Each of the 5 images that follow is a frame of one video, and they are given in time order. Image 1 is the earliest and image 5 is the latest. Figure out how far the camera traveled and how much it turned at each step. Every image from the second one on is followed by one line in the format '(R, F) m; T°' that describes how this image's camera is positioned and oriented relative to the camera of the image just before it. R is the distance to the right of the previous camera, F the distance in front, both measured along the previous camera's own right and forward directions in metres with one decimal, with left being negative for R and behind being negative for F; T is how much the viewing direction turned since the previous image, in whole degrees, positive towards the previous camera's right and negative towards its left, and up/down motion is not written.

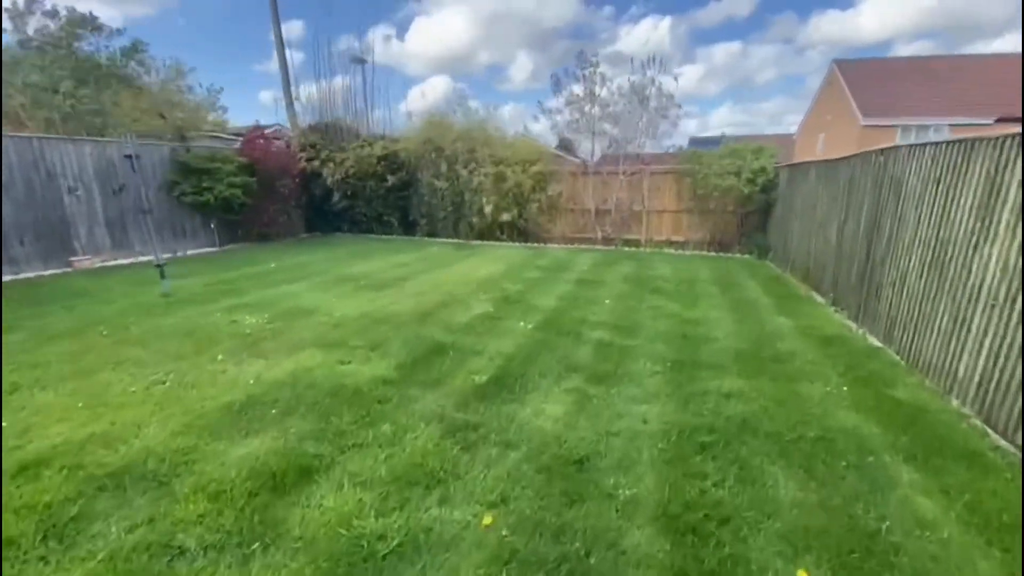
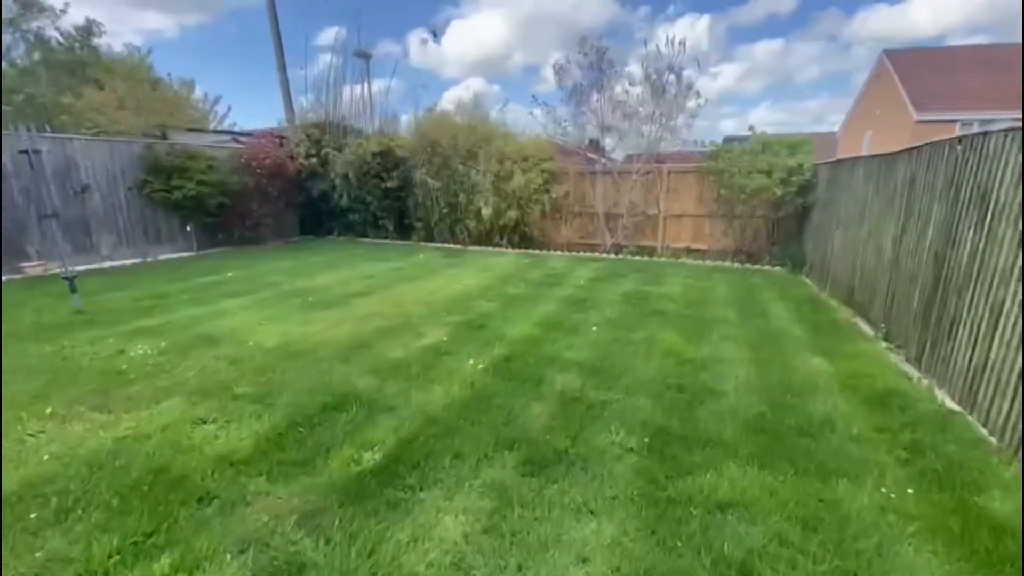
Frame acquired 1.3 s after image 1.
(+0.6, +0.9) m; -4°
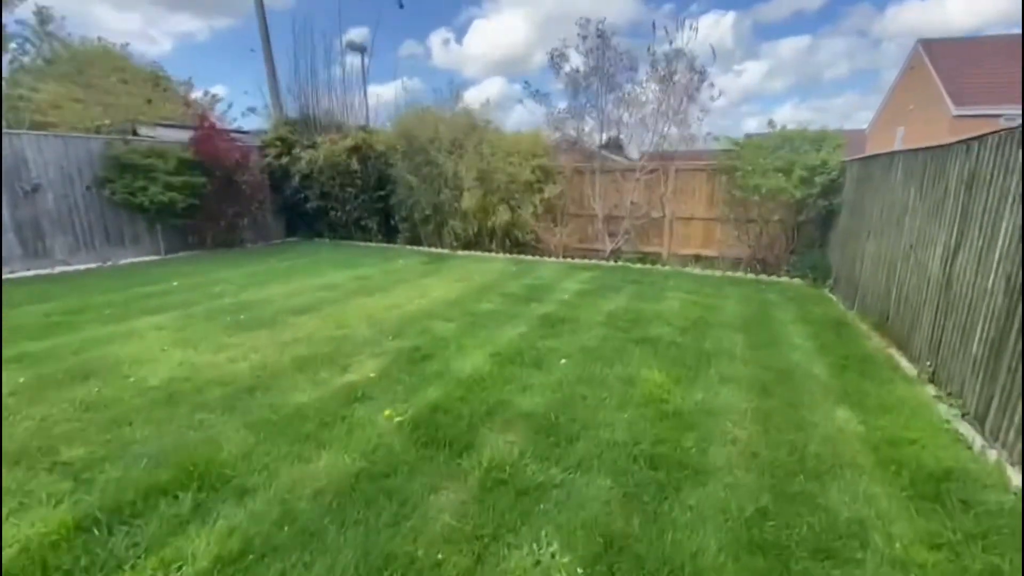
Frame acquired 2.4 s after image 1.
(+0.5, +0.8) m; -2°
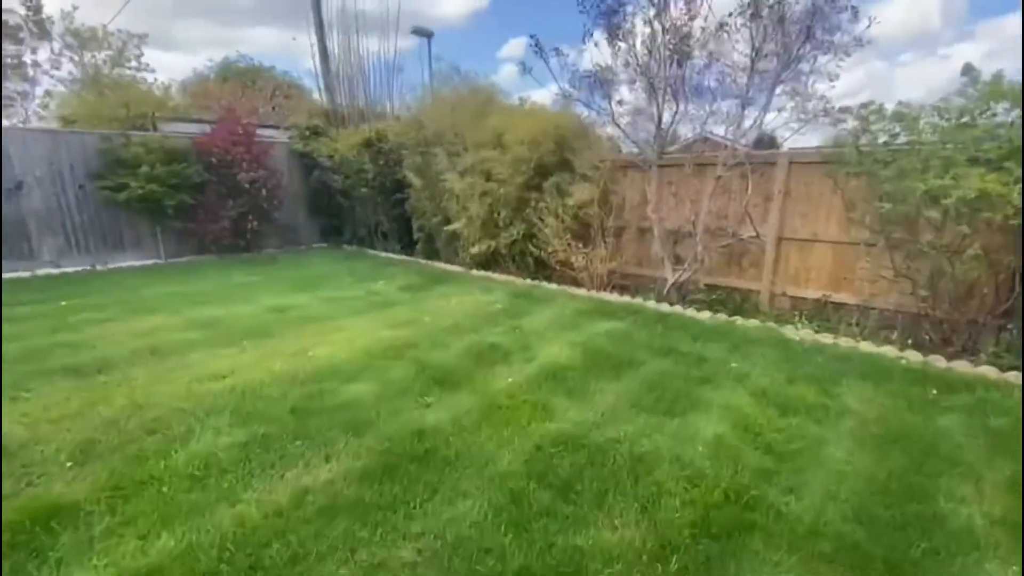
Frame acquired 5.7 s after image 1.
(+1.4, +2.3) m; -16°
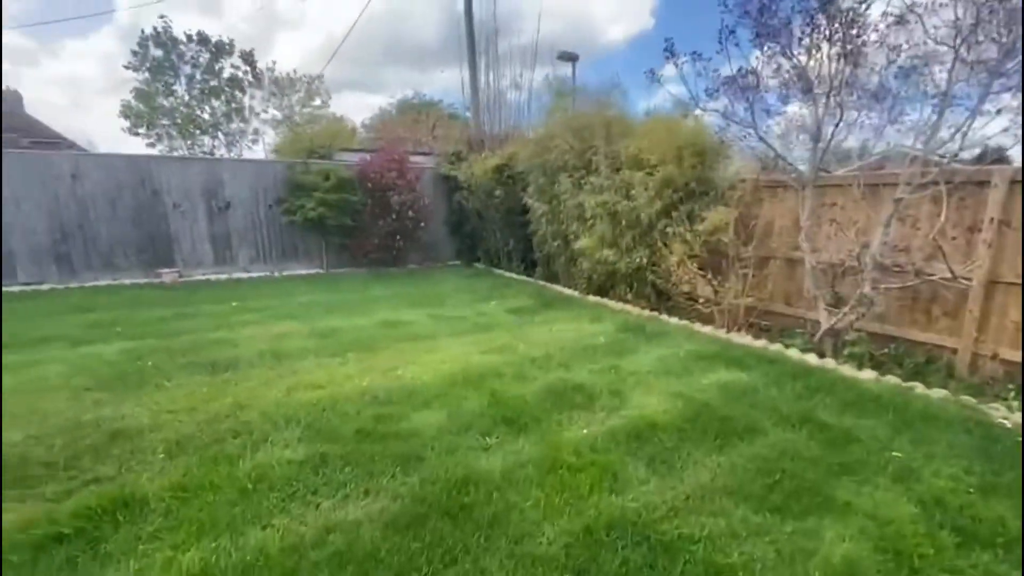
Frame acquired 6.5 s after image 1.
(+0.3, +0.3) m; -17°
